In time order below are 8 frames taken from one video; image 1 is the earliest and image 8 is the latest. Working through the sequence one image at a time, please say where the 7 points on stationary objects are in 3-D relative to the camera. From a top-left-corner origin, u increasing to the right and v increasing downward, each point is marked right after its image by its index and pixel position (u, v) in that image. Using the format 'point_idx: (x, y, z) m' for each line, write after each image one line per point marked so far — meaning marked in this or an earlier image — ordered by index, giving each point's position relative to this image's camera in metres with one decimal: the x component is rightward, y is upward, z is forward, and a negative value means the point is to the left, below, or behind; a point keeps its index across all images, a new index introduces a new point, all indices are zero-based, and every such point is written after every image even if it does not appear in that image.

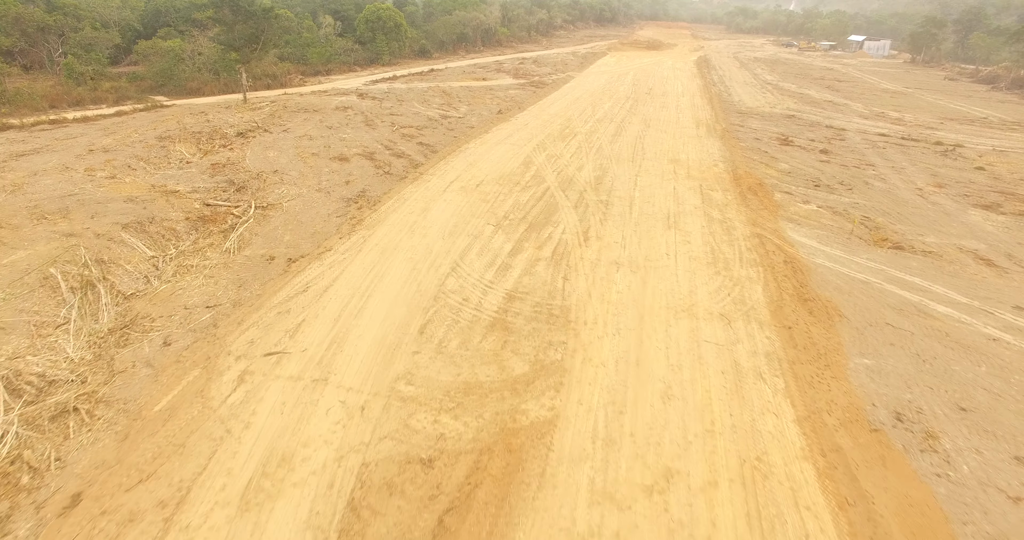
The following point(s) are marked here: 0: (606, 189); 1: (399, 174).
0: (+1.7, +1.5, +11.5) m
1: (-2.2, +1.9, +12.1) m
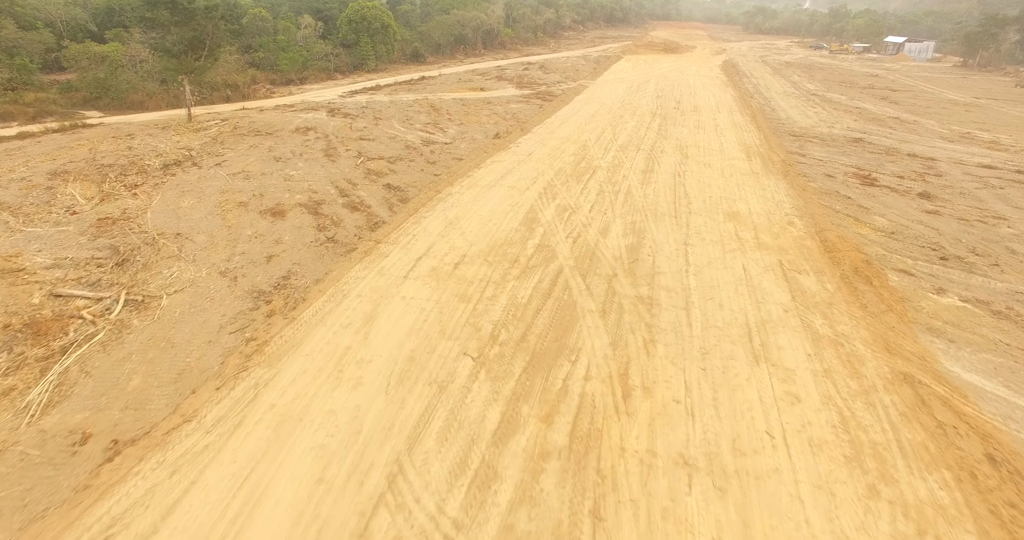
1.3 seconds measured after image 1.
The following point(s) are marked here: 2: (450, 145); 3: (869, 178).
0: (+1.7, 0.0, +7.8) m
1: (-2.2, +0.4, +8.5) m
2: (-1.4, +2.8, +14.0) m
3: (+7.2, +1.9, +12.6) m
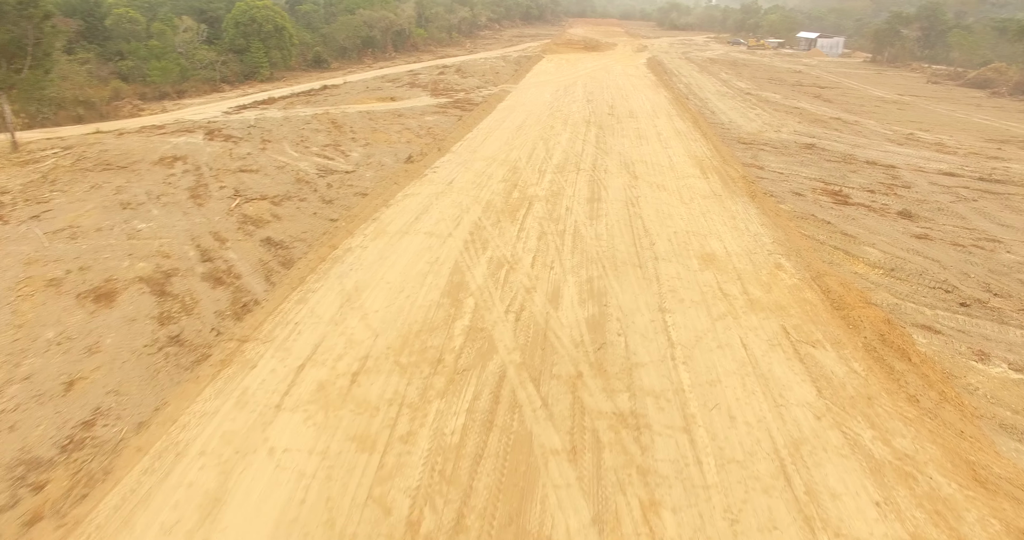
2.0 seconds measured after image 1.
0: (+1.0, -0.9, +5.7) m
1: (-3.0, -0.7, +5.9) m
2: (-2.9, +1.8, +11.5) m
3: (+5.8, +1.4, +11.0) m
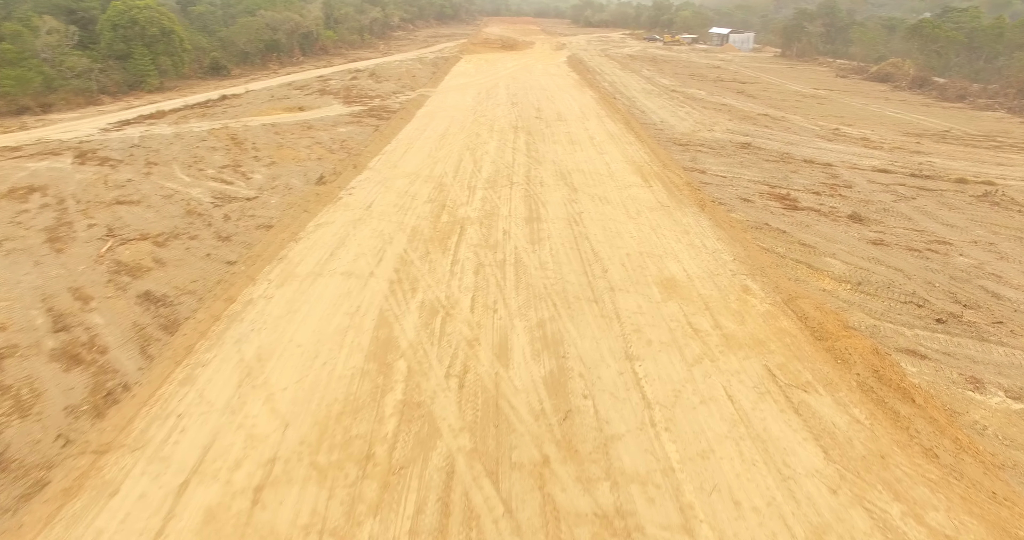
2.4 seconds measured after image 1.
0: (+0.6, -1.3, +4.7) m
1: (-3.4, -1.4, +4.4) m
2: (-4.1, +1.1, +10.0) m
3: (+4.6, +1.2, +10.5) m
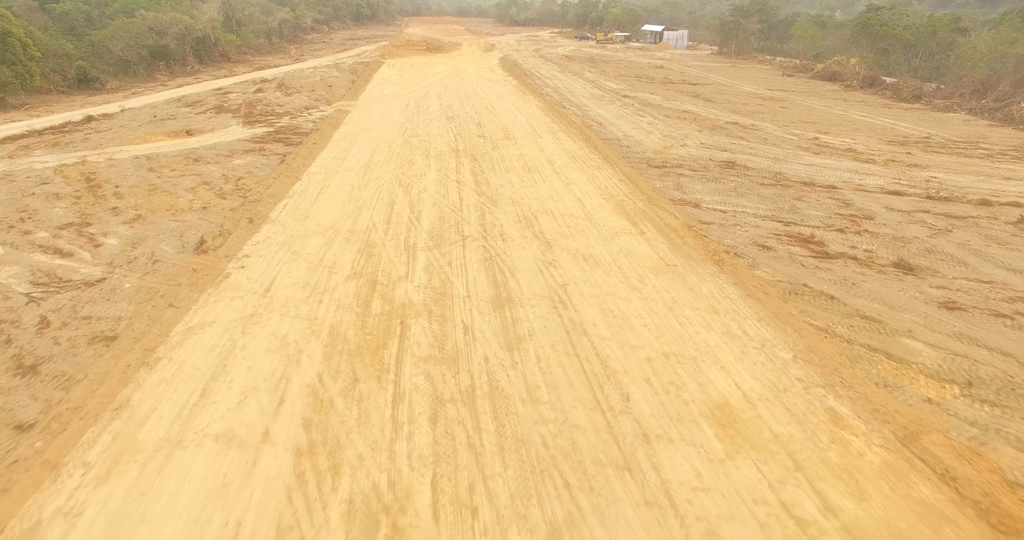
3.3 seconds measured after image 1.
0: (+0.8, -2.3, +2.2) m
1: (-3.1, -2.6, +1.5) m
2: (-4.6, -0.2, +6.9) m
3: (+4.0, +0.4, +8.4) m
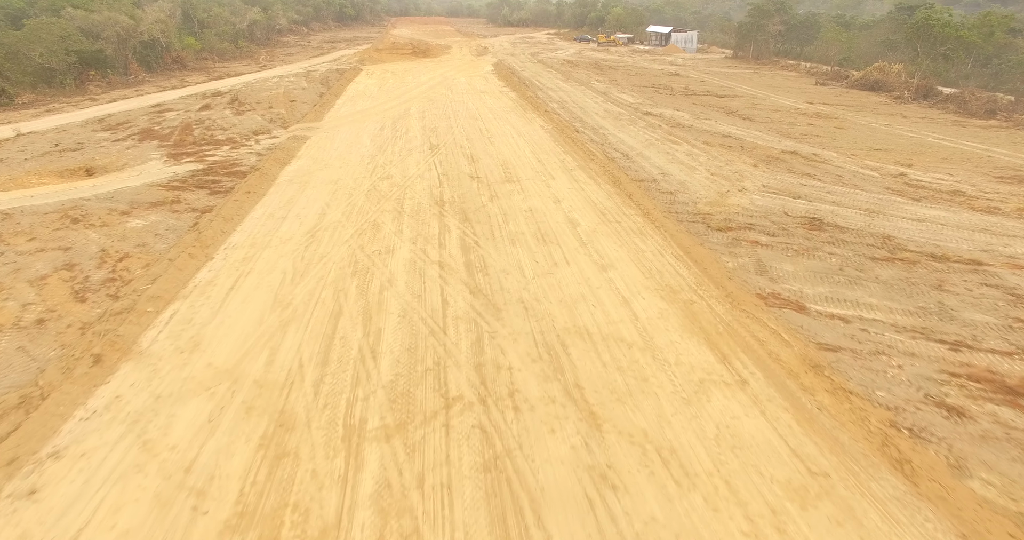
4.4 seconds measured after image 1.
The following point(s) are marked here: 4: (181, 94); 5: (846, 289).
0: (+1.0, -3.7, -1.1) m
1: (-2.9, -4.0, -1.8) m
2: (-4.4, -1.6, +3.6) m
3: (+4.1, -1.0, +5.2) m
4: (-10.2, +5.5, +19.2) m
5: (+3.7, -0.2, +6.9) m
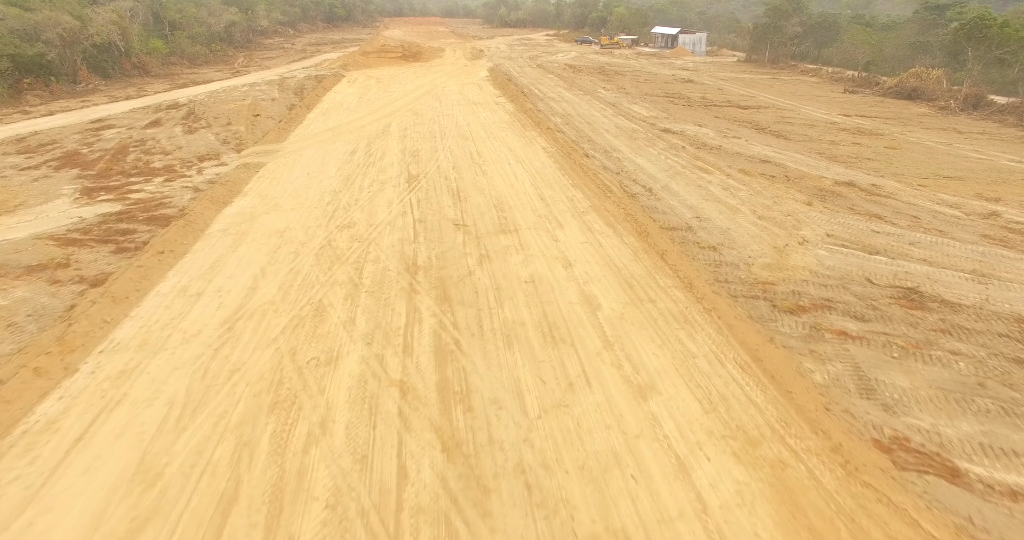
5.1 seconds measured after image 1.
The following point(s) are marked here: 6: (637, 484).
0: (+1.0, -4.7, -3.3) m
1: (-2.9, -5.0, -4.0) m
2: (-4.4, -2.6, +1.3) m
3: (+4.1, -1.9, +2.9) m
4: (-10.3, +4.5, +16.9) m
5: (+3.7, -1.2, +4.6) m
6: (+0.8, -1.4, +3.9) m
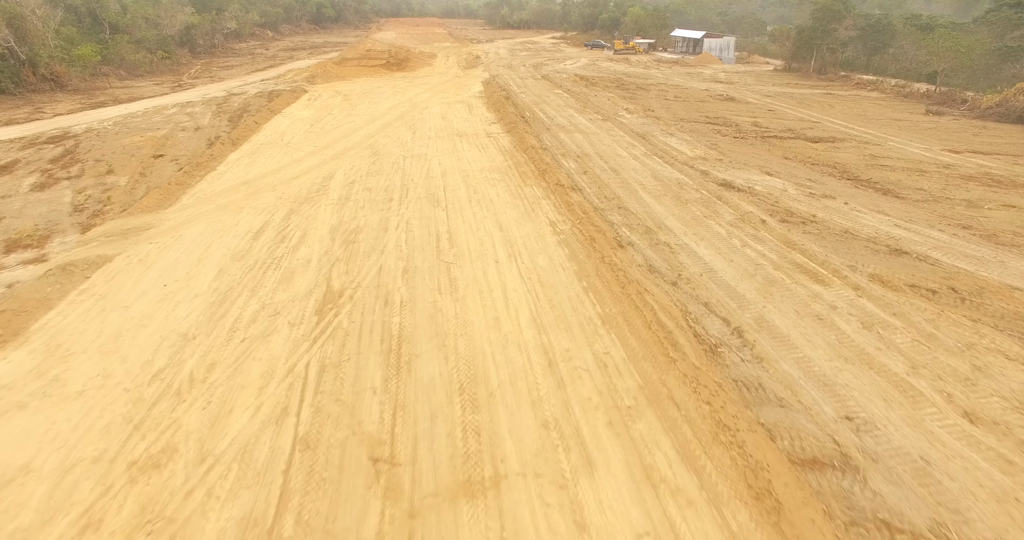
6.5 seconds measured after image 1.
0: (+0.8, -6.5, -7.5) m
1: (-3.2, -6.9, -8.2) m
2: (-4.6, -4.4, -2.8) m
3: (+3.9, -3.8, -1.3) m
4: (-10.4, +2.7, +12.8) m
5: (+3.5, -3.0, +0.4) m
6: (+0.6, -3.2, -0.3) m
